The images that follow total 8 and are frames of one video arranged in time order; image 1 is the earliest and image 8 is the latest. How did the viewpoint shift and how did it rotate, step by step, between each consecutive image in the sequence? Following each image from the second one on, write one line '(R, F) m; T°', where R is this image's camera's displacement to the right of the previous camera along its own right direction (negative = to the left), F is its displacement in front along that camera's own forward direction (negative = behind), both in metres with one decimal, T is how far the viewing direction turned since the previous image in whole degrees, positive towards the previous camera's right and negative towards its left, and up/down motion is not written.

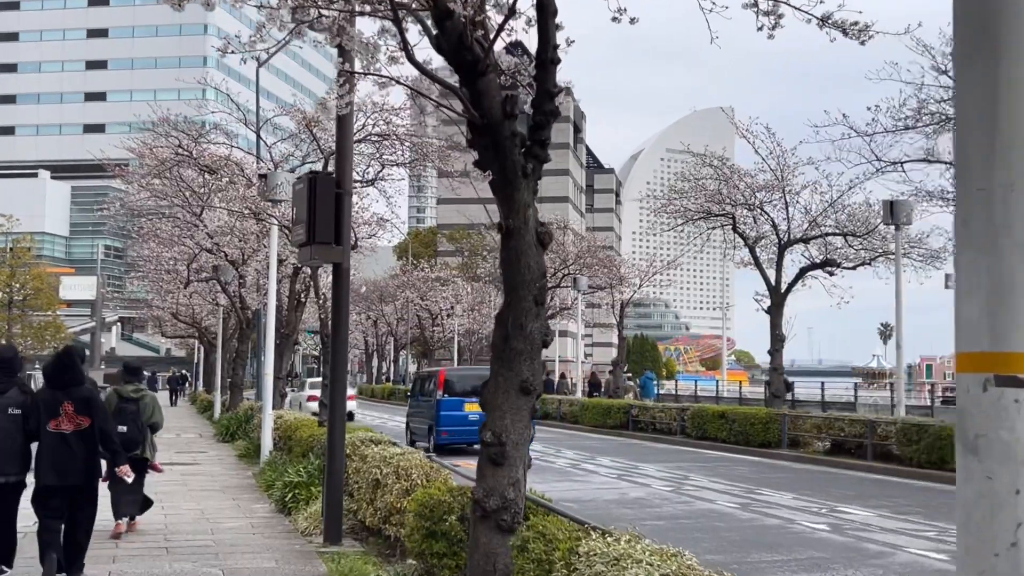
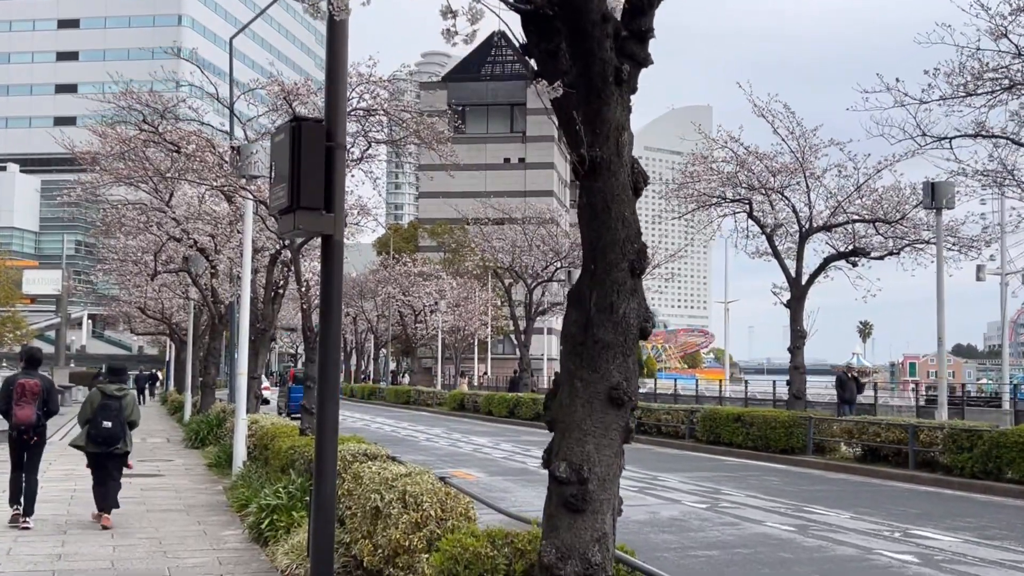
(-0.4, +1.9) m; +1°
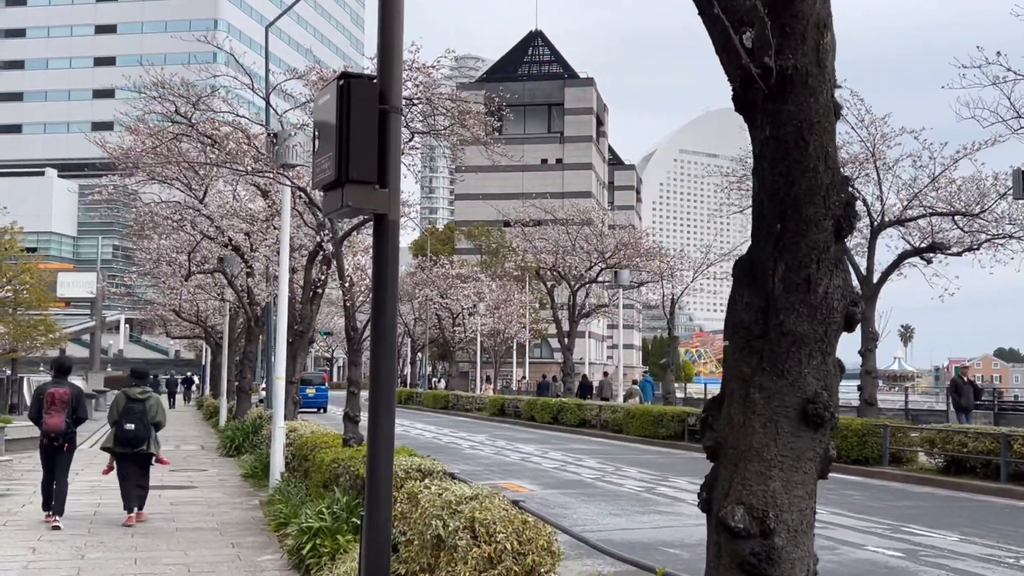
(-0.3, +1.1) m; -2°
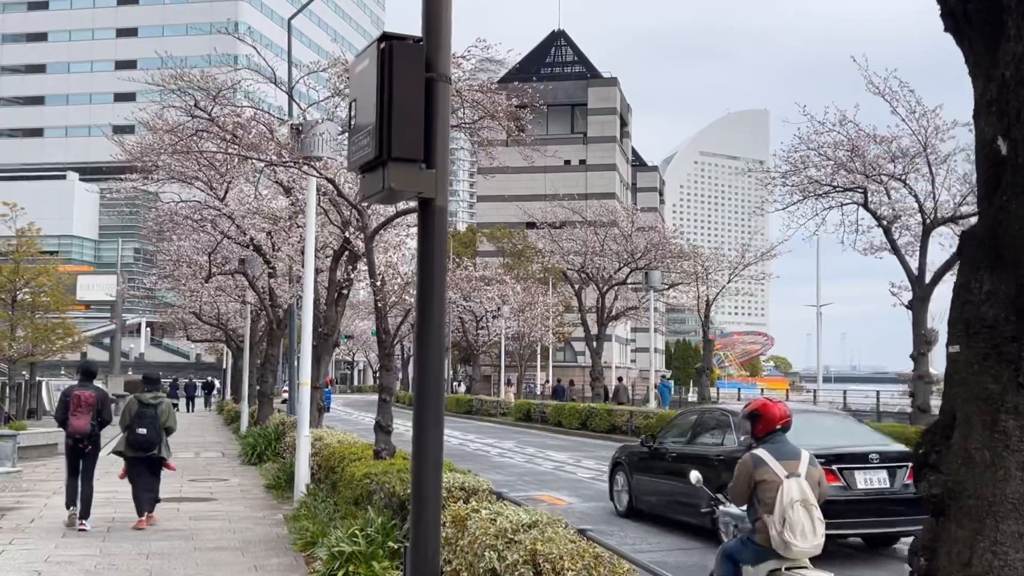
(-0.2, +0.8) m; -1°
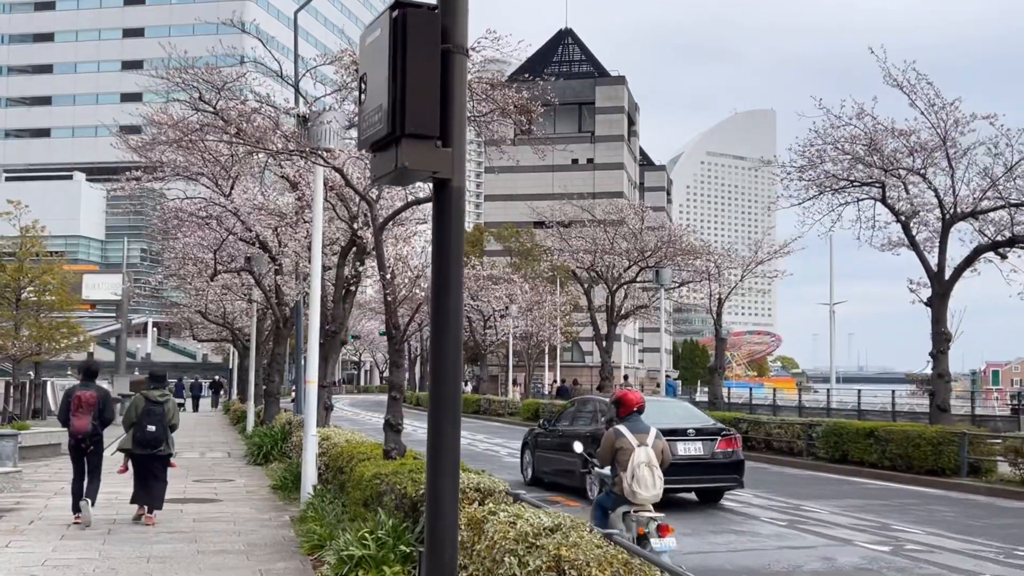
(-0.1, +0.3) m; 0°
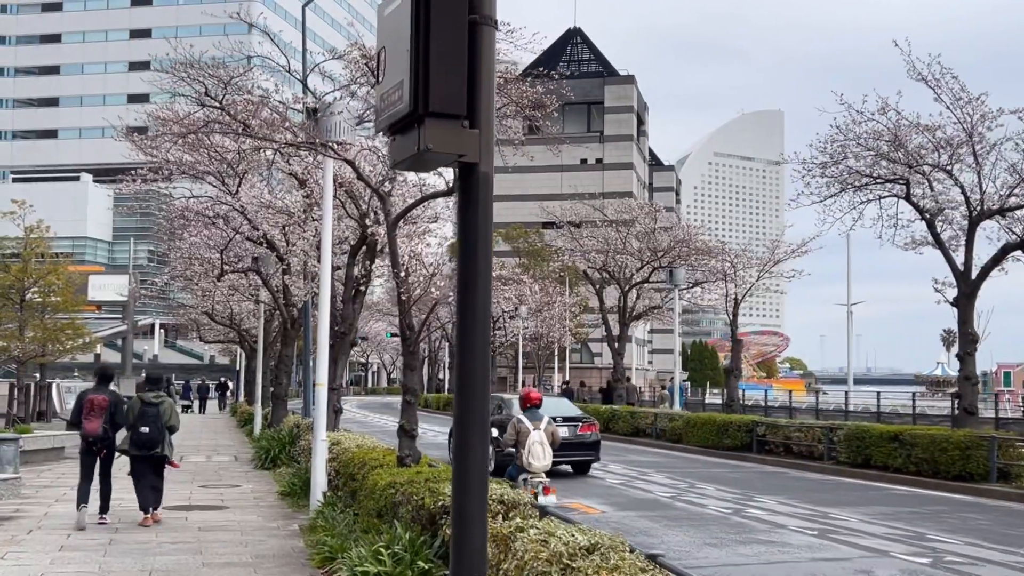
(-0.1, +0.5) m; 0°
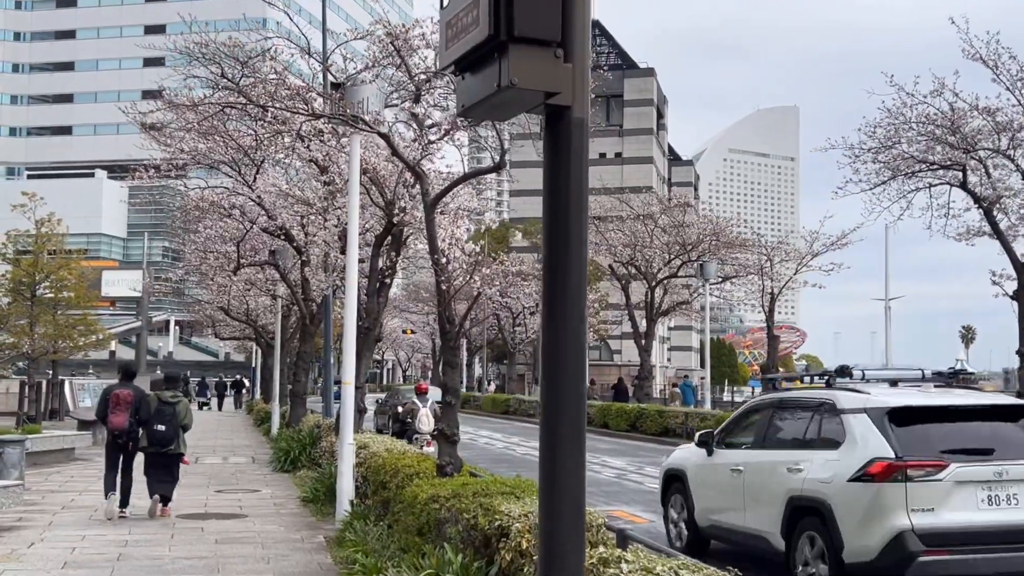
(-0.3, +0.9) m; -1°
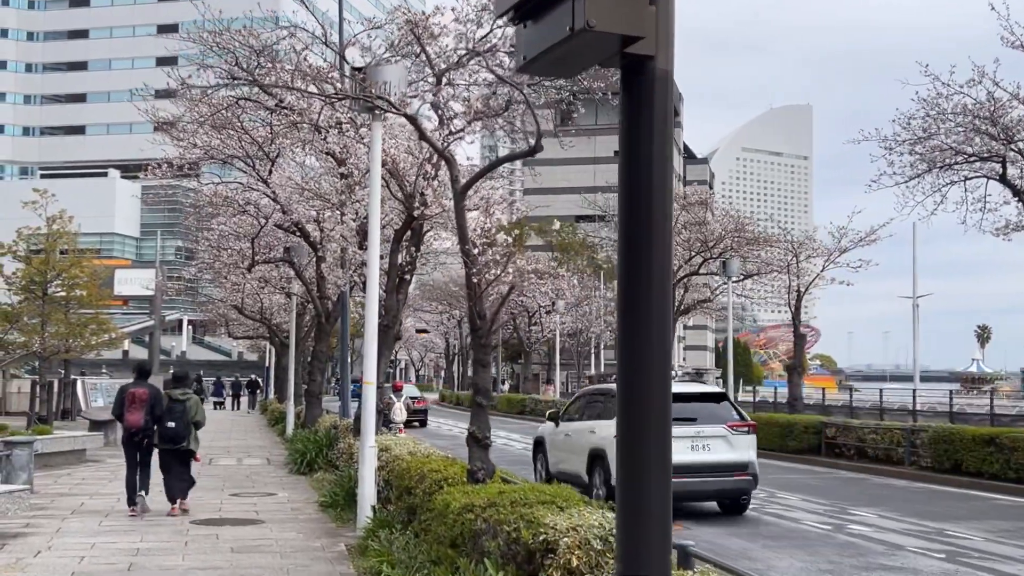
(-0.2, +0.5) m; -1°
